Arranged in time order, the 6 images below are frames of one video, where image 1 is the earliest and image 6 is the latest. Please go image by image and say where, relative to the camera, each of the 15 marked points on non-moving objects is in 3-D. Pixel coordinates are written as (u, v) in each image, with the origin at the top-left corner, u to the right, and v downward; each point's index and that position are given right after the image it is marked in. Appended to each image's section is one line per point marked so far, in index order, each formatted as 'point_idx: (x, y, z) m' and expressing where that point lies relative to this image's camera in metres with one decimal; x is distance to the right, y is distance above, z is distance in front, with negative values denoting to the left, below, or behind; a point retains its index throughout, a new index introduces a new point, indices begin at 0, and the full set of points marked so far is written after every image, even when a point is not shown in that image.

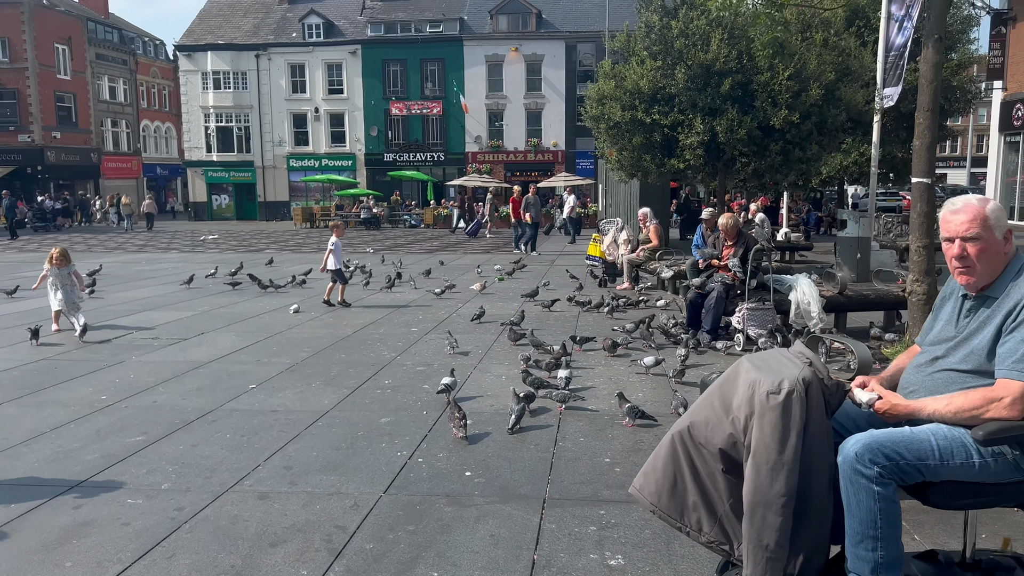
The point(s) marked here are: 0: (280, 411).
0: (-1.9, -1.0, +6.7) m
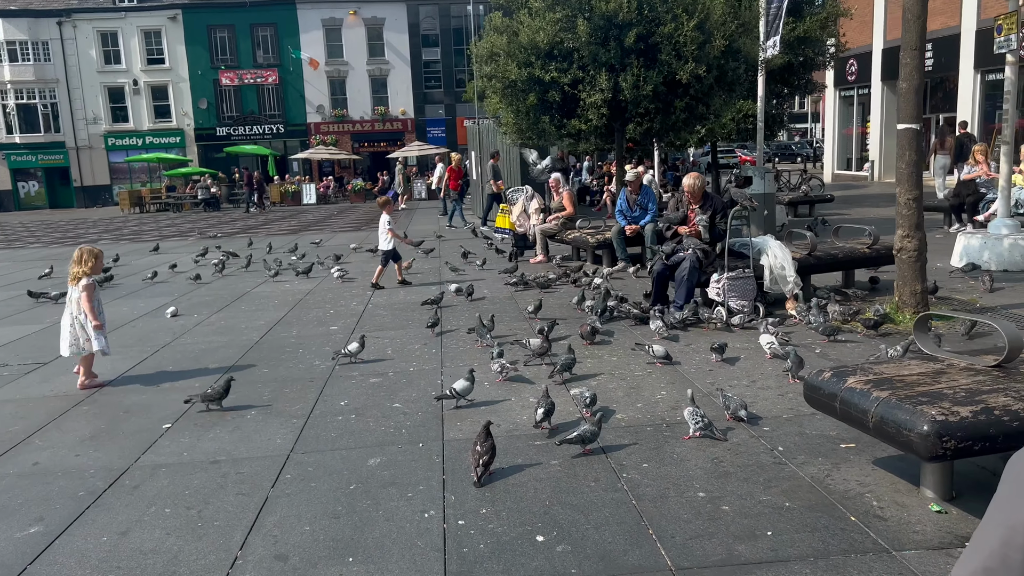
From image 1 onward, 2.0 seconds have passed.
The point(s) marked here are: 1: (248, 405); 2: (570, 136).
0: (-1.8, -1.1, +5.1) m
1: (-2.0, -0.9, +6.3) m
2: (+1.1, +2.9, +15.9) m
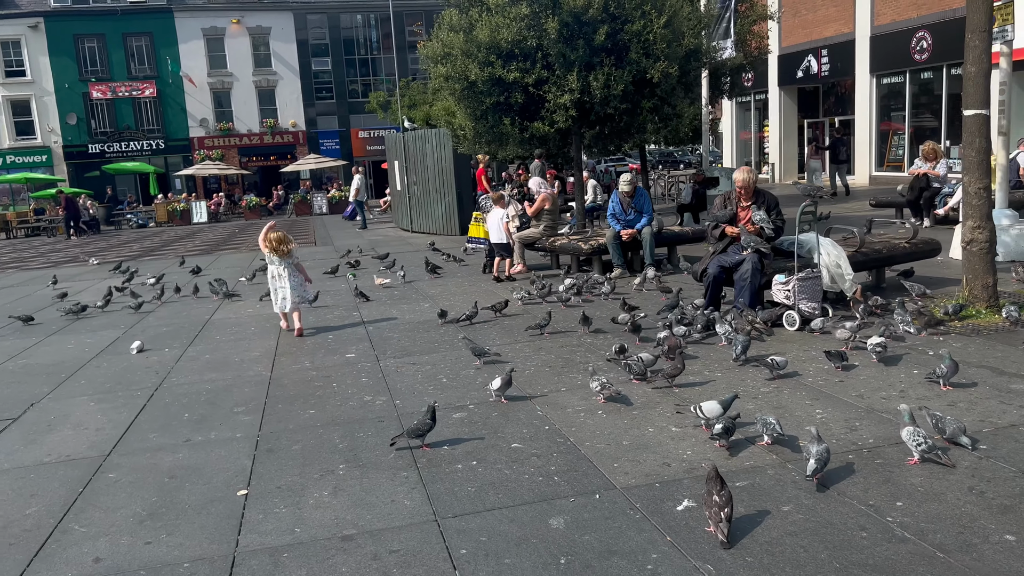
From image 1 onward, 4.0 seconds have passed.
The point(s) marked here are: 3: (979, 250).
0: (-0.7, -1.2, +3.9) m
1: (-1.1, -1.0, +5.1) m
2: (+0.3, +2.7, +15.2) m
3: (+4.3, +0.3, +7.6) m
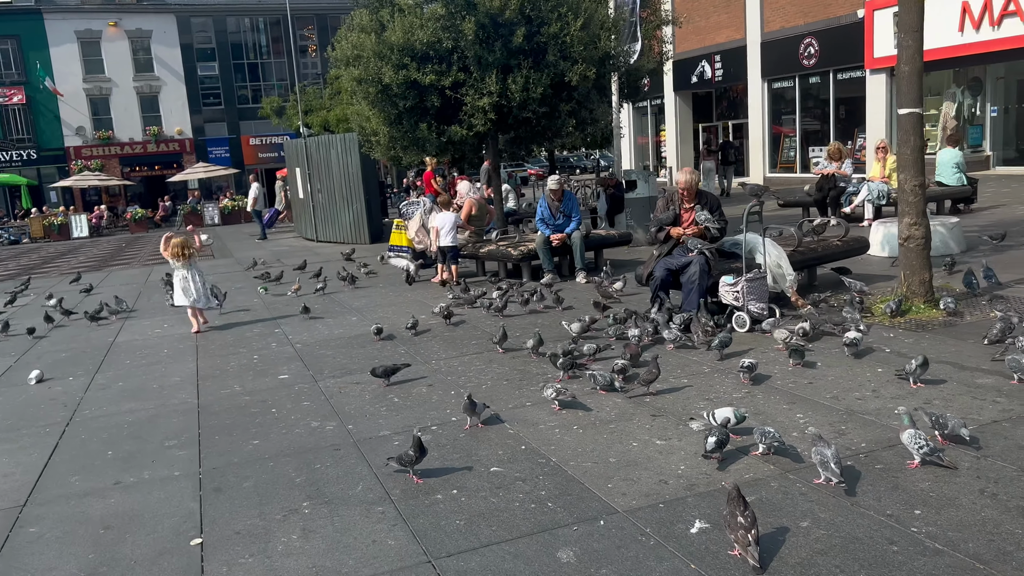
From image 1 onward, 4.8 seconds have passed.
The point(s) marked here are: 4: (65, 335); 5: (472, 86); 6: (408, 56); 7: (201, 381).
0: (-0.7, -1.3, +3.5) m
1: (-1.3, -1.1, +4.6) m
2: (-1.1, +2.5, +14.8) m
3: (+3.7, +0.4, +7.7) m
4: (-5.6, -0.6, +10.5) m
5: (-0.6, +3.3, +13.7) m
6: (-1.7, +3.8, +13.7) m
7: (-2.8, -0.8, +7.4) m
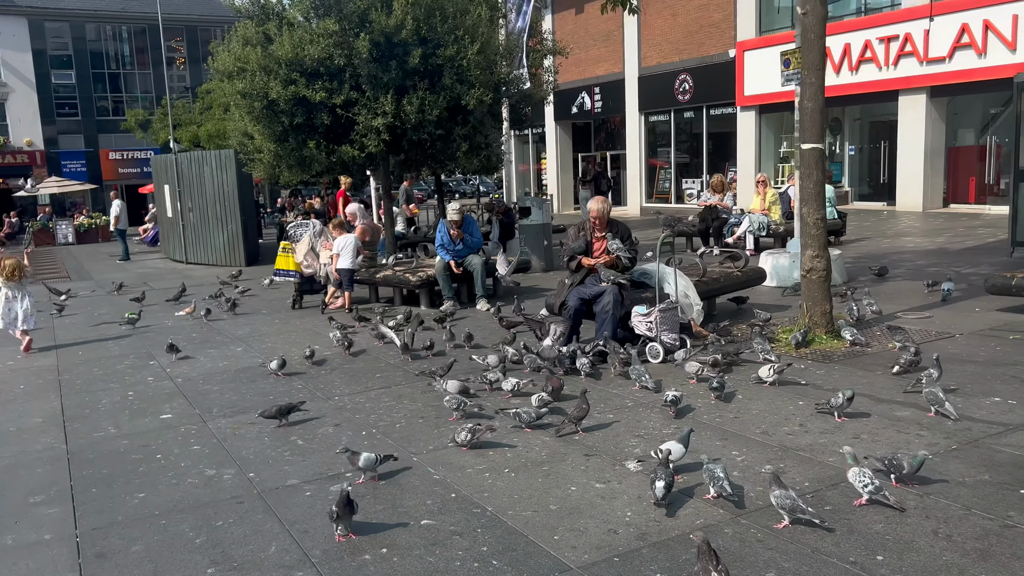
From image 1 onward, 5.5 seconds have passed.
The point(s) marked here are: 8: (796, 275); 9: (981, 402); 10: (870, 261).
0: (-0.9, -1.4, +3.0) m
1: (-1.6, -1.3, +4.0) m
2: (-3.0, +2.1, +14.2) m
3: (+2.9, +0.1, +7.9) m
4: (-6.8, -0.9, +9.2) m
5: (-2.3, +2.9, +13.2) m
6: (-3.3, +3.4, +13.1) m
7: (-3.5, -1.1, +6.6) m
8: (+3.9, +0.2, +11.3) m
9: (+3.2, -0.8, +5.7) m
10: (+5.6, +0.4, +13.1) m
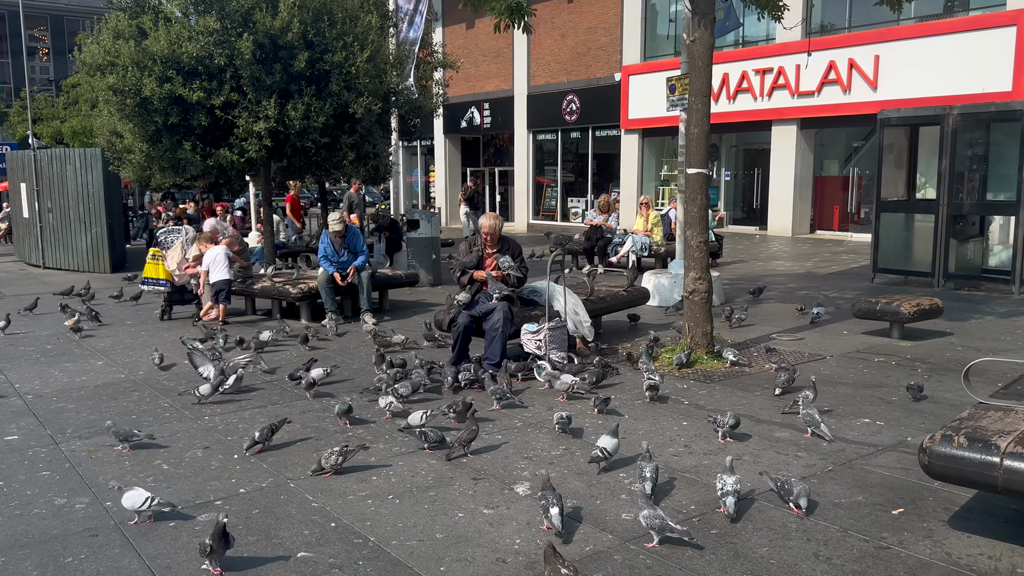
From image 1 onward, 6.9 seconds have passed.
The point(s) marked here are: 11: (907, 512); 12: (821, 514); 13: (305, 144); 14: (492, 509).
0: (-1.3, -1.4, +2.7) m
1: (-2.1, -1.3, +3.6) m
2: (-4.8, +1.9, +13.5) m
3: (+1.8, -0.1, +8.1) m
4: (-7.9, -0.9, +8.0) m
5: (-4.0, +2.7, +12.7) m
6: (-5.0, +3.3, +12.4) m
7: (-4.3, -1.1, +5.9) m
8: (+2.3, -0.1, +11.6) m
9: (+2.4, -1.0, +5.9) m
10: (+3.8, +0.1, +13.6) m
11: (+2.0, -1.2, +4.3) m
12: (+1.6, -1.2, +4.4) m
13: (-3.3, +2.3, +13.2) m
14: (-0.1, -1.2, +4.4) m
